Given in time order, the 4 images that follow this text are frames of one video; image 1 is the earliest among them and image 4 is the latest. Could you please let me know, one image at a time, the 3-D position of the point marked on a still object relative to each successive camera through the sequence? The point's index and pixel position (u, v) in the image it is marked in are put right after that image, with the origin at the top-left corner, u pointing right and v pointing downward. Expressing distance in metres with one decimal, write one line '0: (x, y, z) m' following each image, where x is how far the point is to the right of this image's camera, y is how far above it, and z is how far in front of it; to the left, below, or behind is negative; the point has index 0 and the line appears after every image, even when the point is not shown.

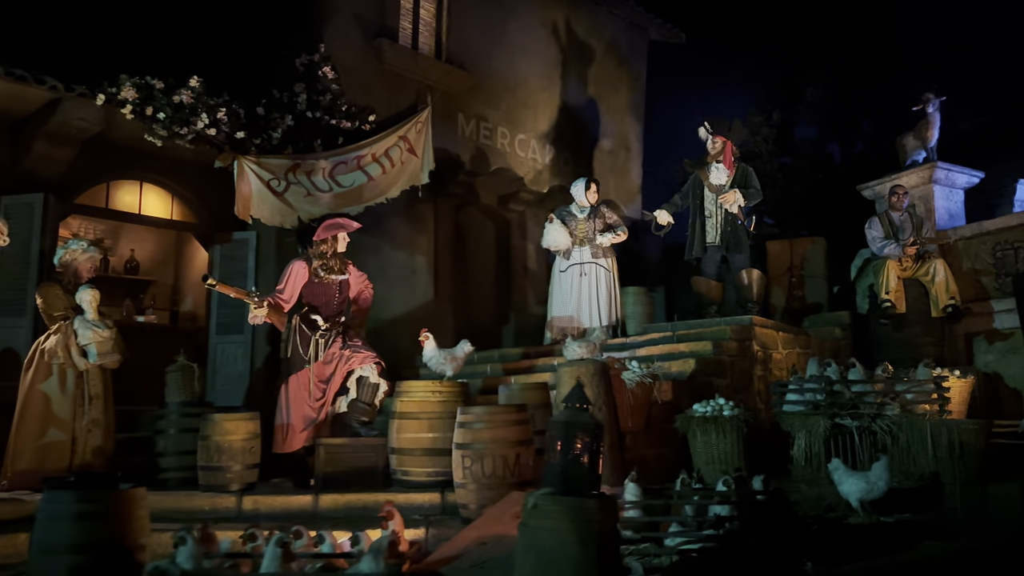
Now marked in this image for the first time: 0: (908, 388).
0: (+2.7, -0.7, +5.8) m
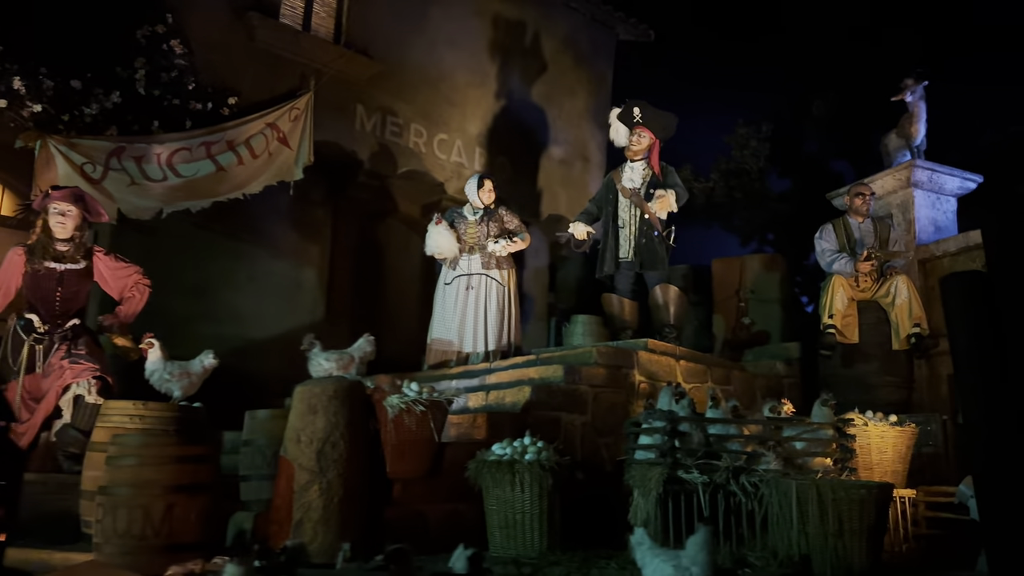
0: (+1.4, -0.7, +4.2) m
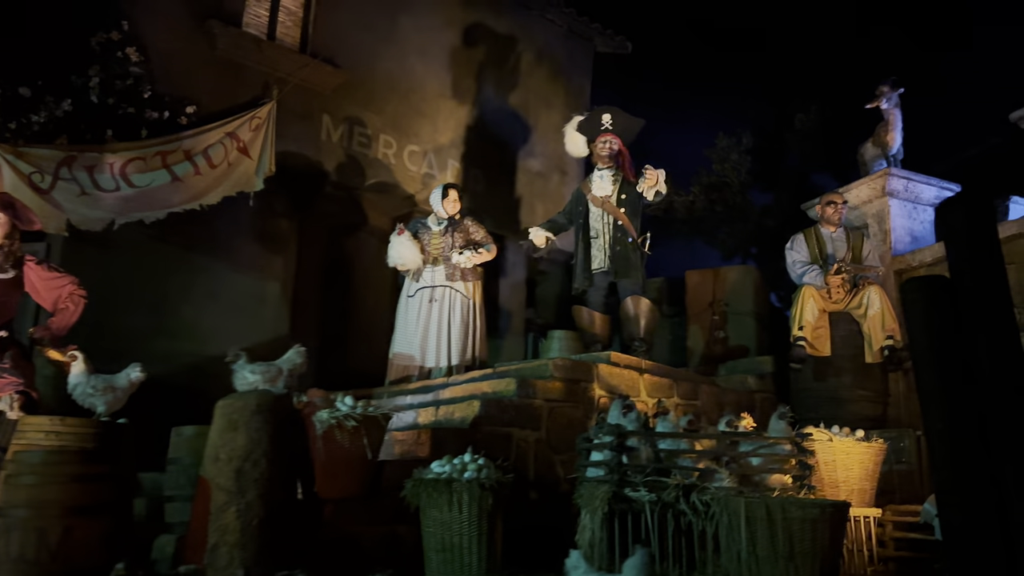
0: (+1.1, -0.8, +3.9) m
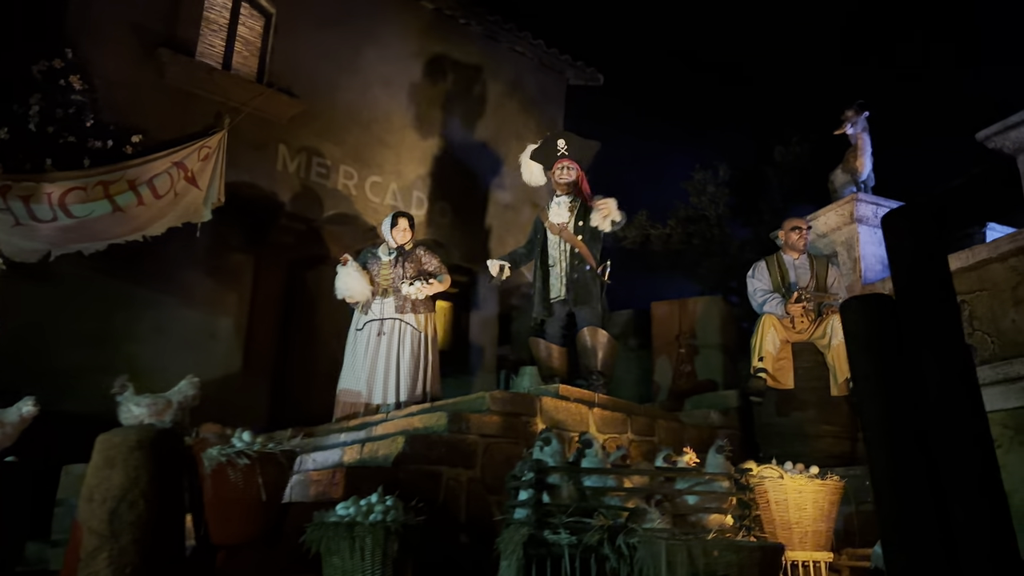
0: (+0.8, -0.9, +3.6) m
